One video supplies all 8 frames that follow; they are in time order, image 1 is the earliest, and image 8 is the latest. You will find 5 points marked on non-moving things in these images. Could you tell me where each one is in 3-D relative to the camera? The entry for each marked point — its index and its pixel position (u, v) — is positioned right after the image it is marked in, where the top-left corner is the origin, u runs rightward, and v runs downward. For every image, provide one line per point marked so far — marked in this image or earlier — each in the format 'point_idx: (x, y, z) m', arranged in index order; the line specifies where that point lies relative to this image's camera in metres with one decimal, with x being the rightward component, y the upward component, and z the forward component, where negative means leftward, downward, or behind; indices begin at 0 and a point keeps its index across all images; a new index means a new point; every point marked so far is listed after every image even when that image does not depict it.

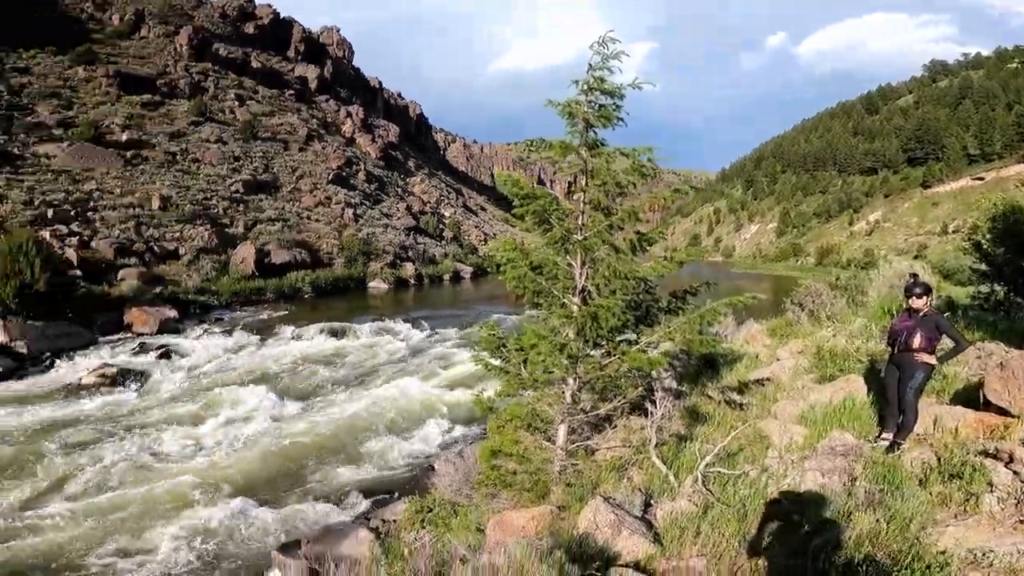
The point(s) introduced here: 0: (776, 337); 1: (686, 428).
0: (+5.6, -1.1, +14.1) m
1: (+2.6, -2.1, +9.7) m
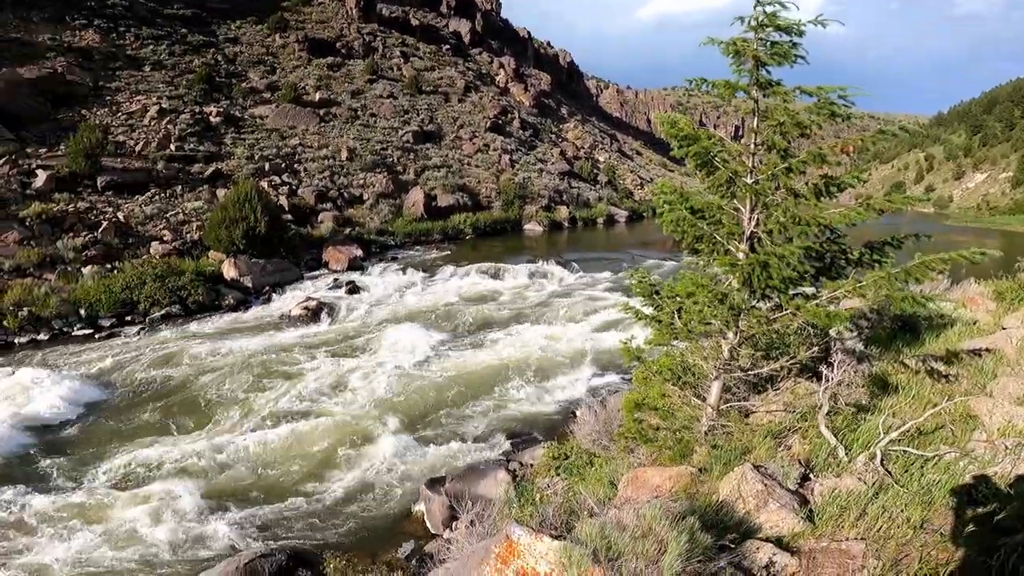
0: (+8.9, -0.2, +11.8) m
1: (+4.8, -1.5, +8.8) m
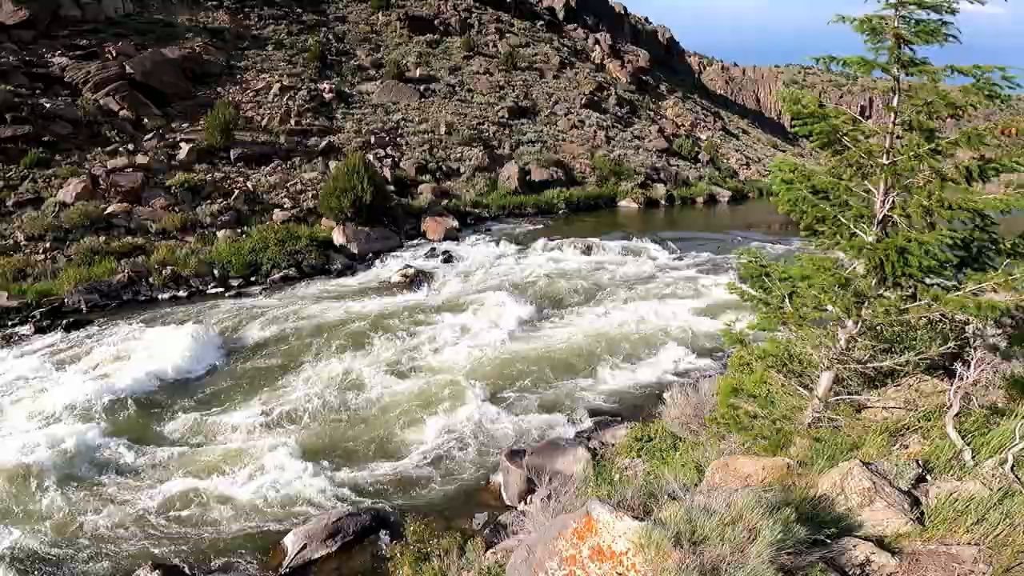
0: (+10.5, -0.1, +10.1) m
1: (+5.9, -1.4, +7.8) m
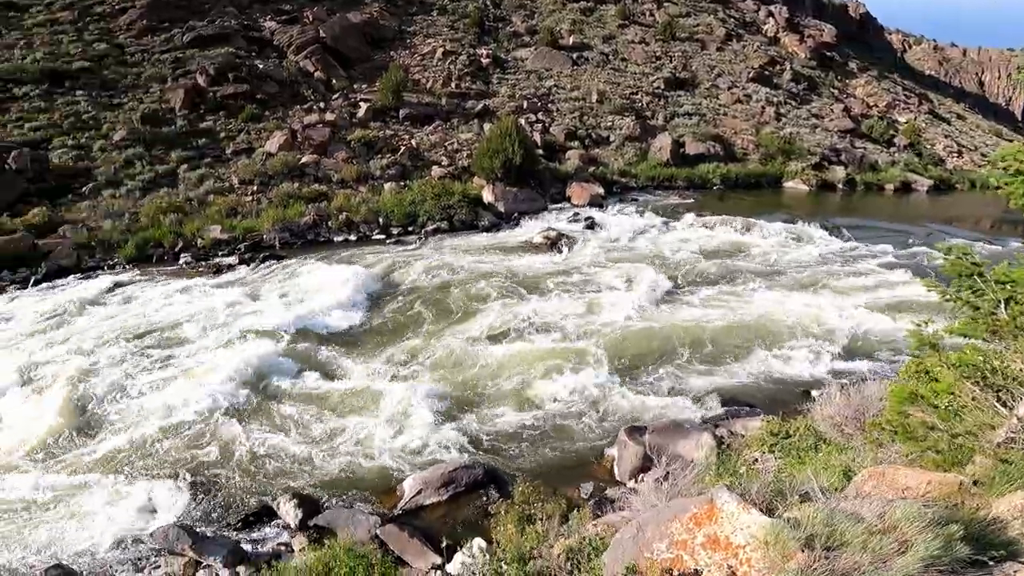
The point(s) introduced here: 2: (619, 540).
0: (+12.3, -0.8, +6.9) m
1: (+7.1, -1.6, +5.9) m
2: (+0.8, -2.0, +5.2) m
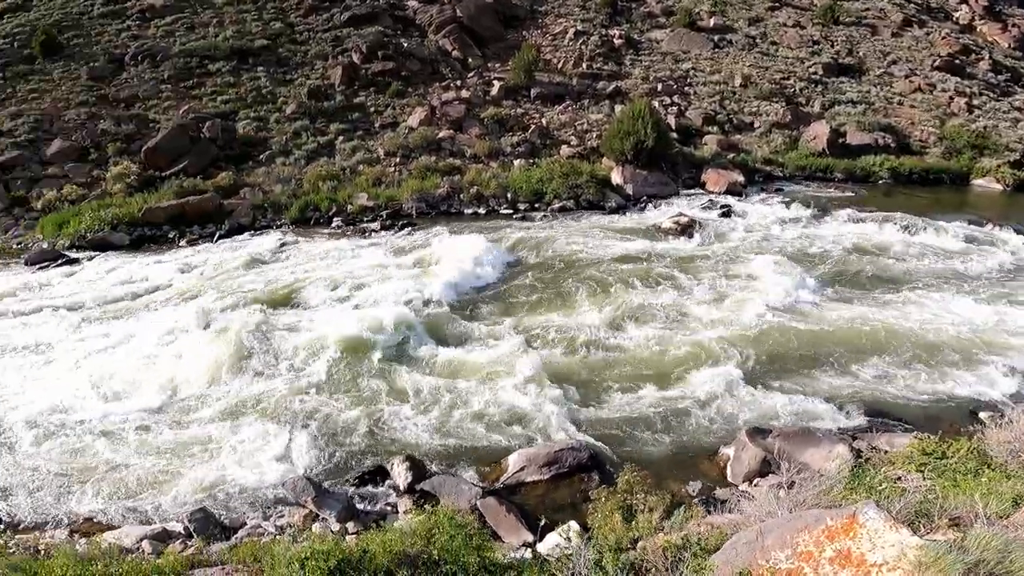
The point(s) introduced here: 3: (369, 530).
0: (+13.1, -1.5, +3.8) m
1: (+7.8, -1.8, +3.9) m
2: (+1.5, -1.8, +4.7) m
3: (-1.2, -2.1, +5.7) m
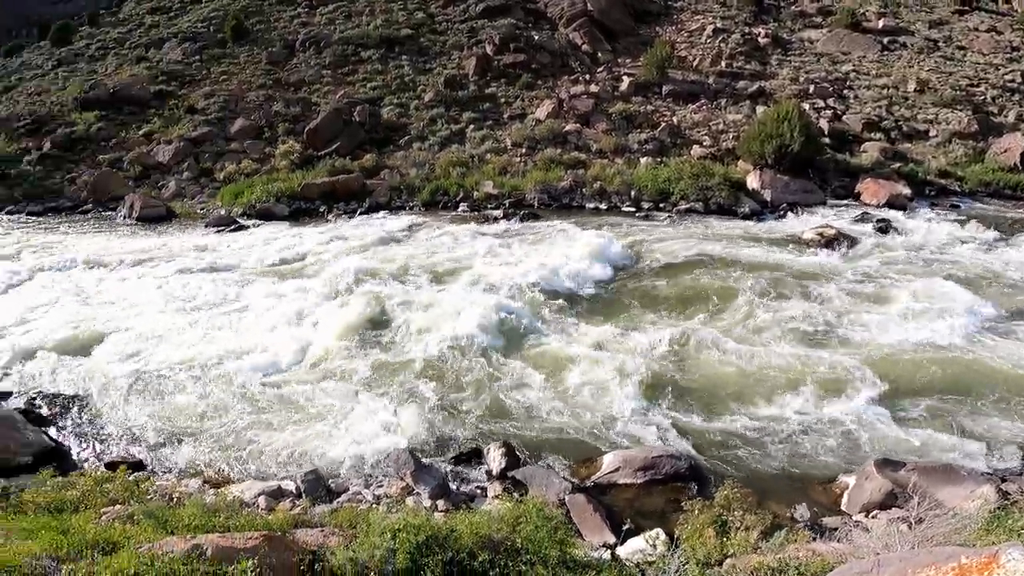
0: (+12.9, -2.3, +0.3) m
1: (+7.8, -2.2, +1.8) m
2: (+1.9, -1.8, +4.1) m
3: (-0.5, -1.9, +5.7) m
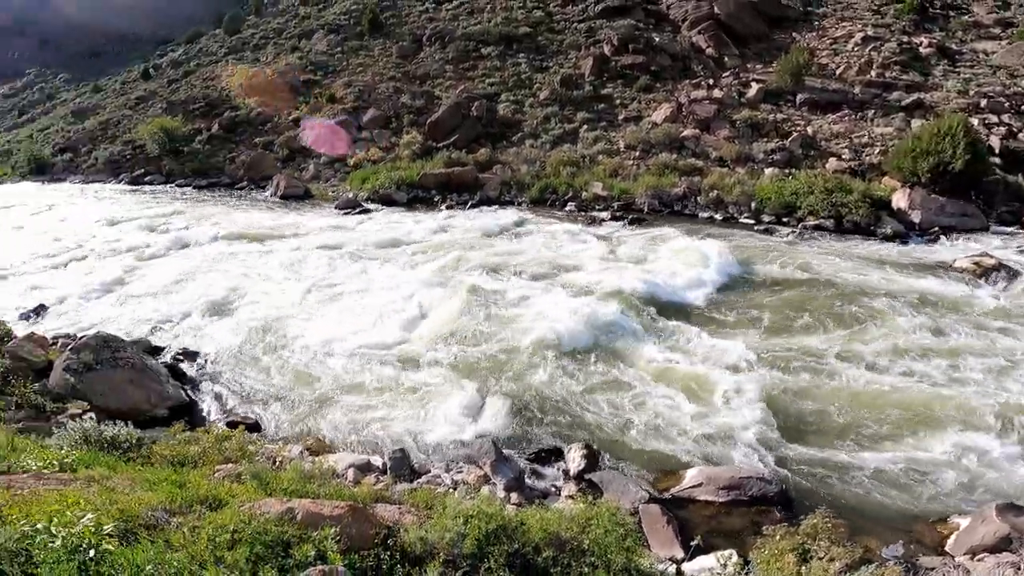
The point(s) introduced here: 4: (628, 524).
0: (+12.1, -3.2, -2.4) m
1: (+7.4, -2.7, +0.1) m
2: (+2.2, -1.8, +3.6) m
3: (+0.1, -1.8, +5.7) m
4: (+0.9, -1.9, +5.2) m
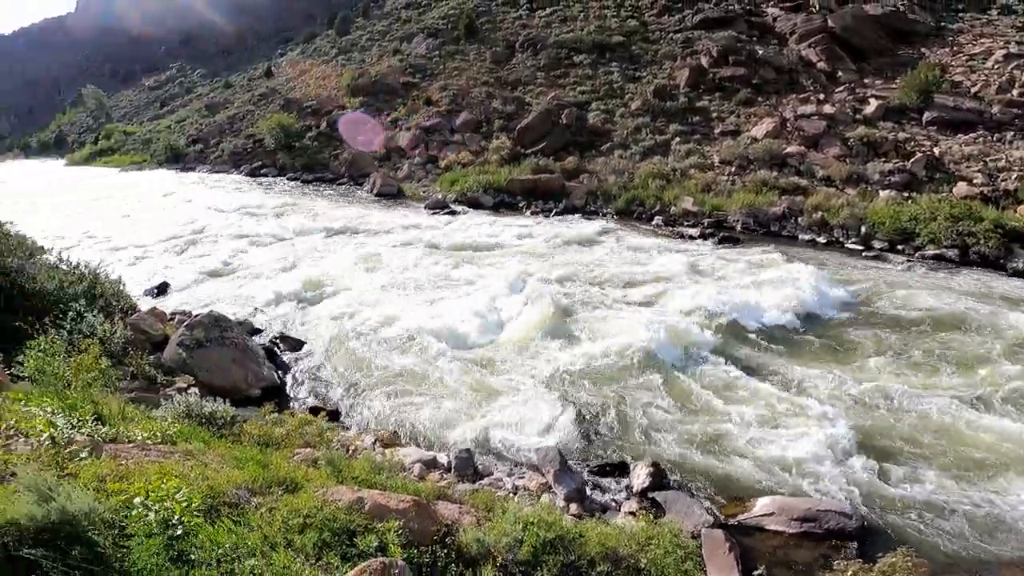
0: (+10.9, -4.2, -4.3) m
1: (+6.7, -3.4, -1.1) m
2: (+2.3, -2.1, +3.2) m
3: (+0.6, -2.0, +5.6) m
4: (+1.3, -2.1, +5.0) m
